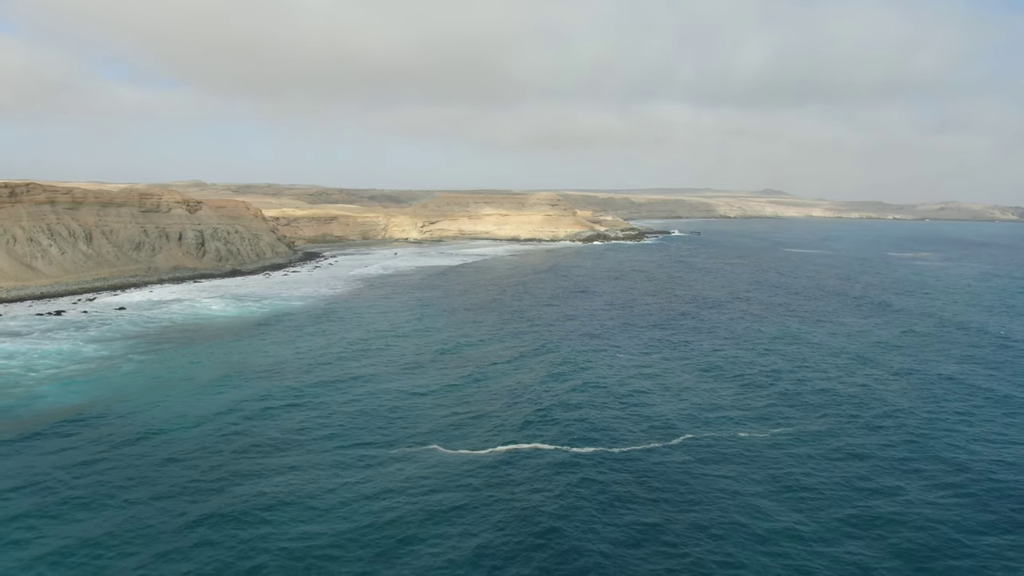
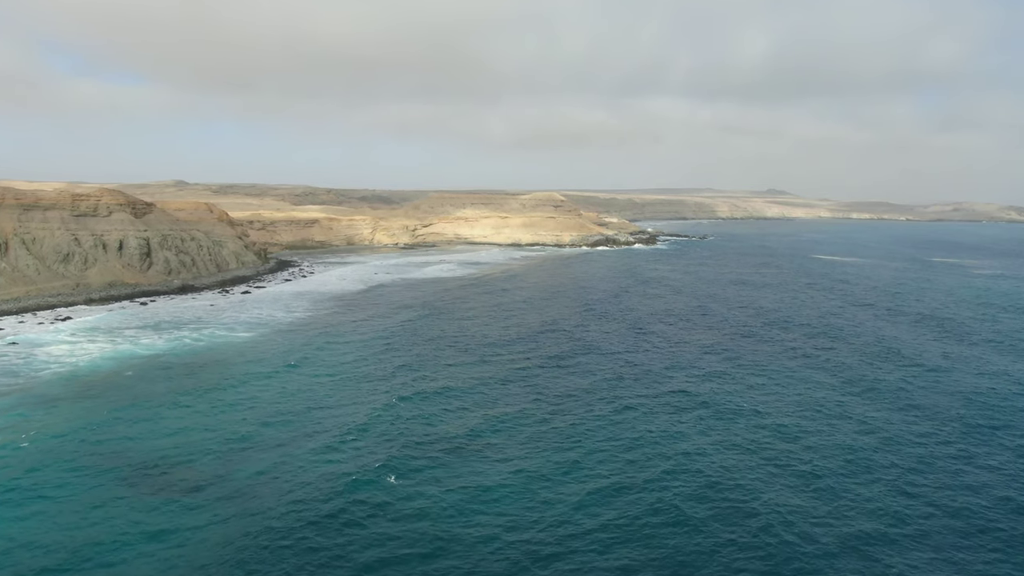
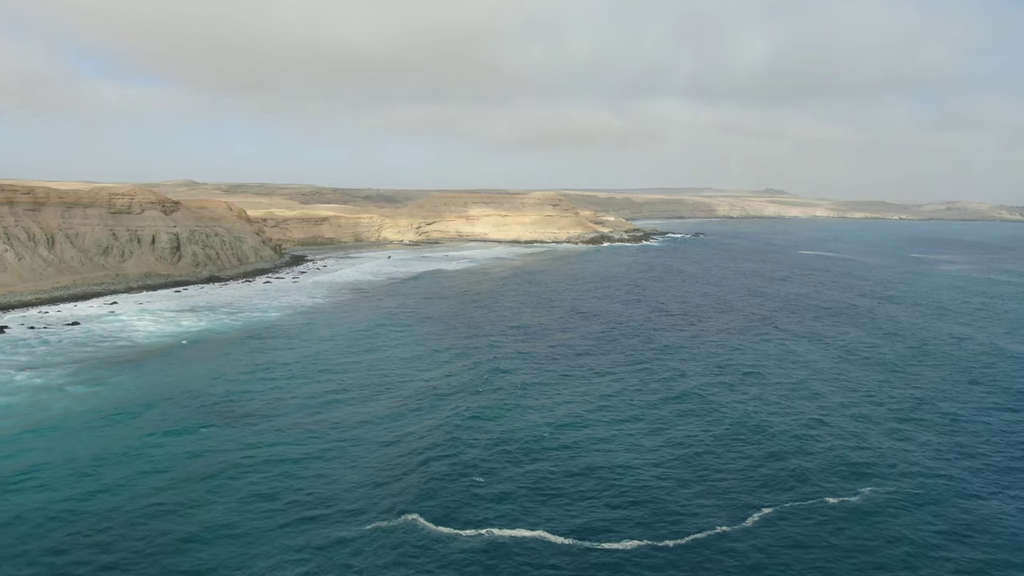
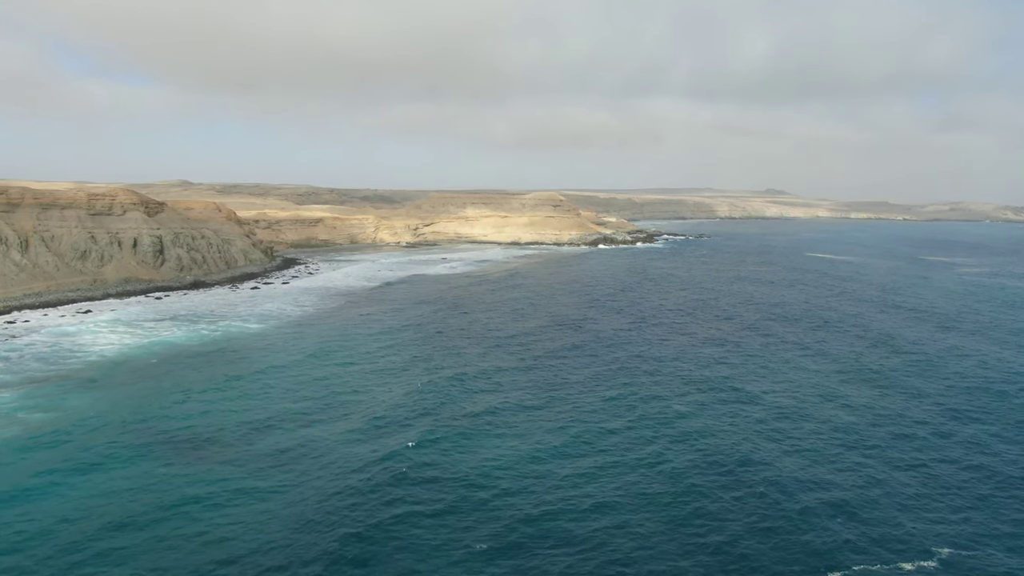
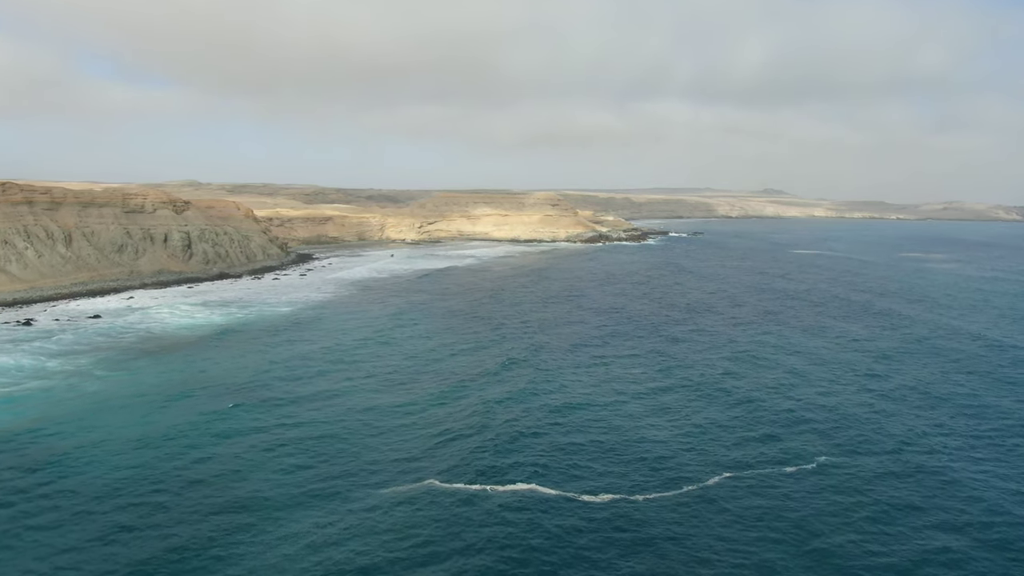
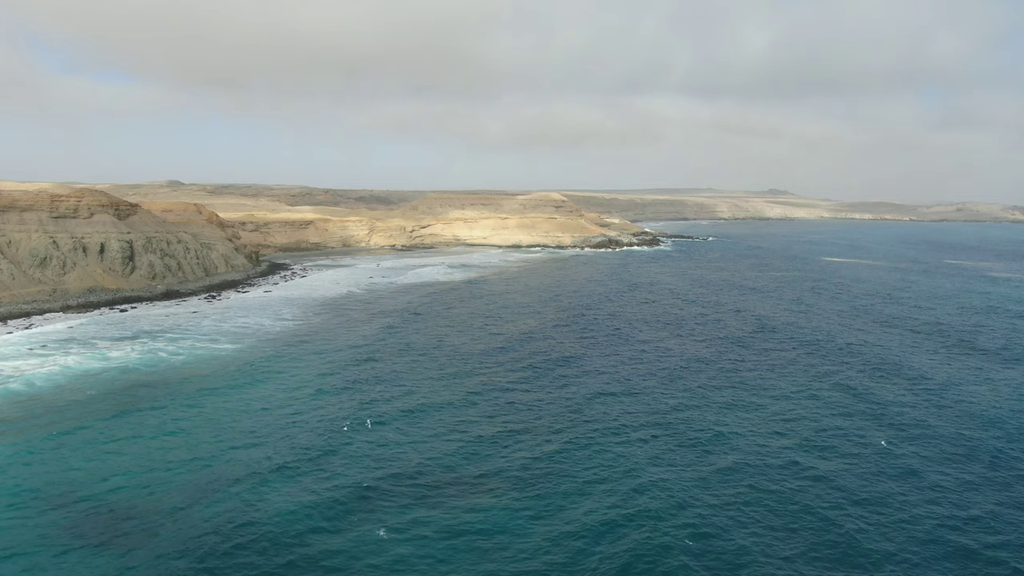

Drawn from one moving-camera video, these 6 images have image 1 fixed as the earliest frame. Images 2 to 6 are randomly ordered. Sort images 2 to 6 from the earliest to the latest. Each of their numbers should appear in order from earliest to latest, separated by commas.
5, 3, 4, 2, 6
